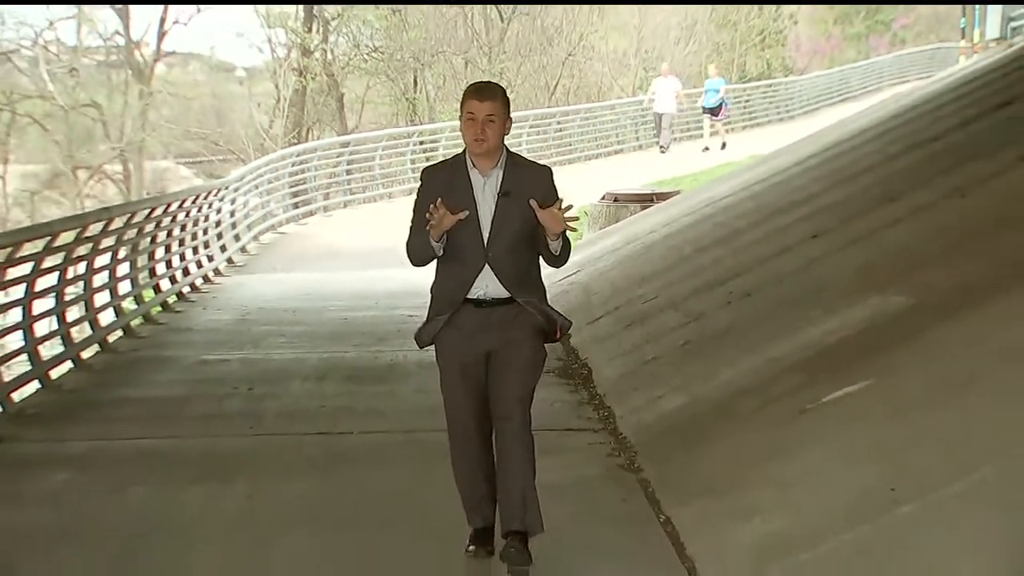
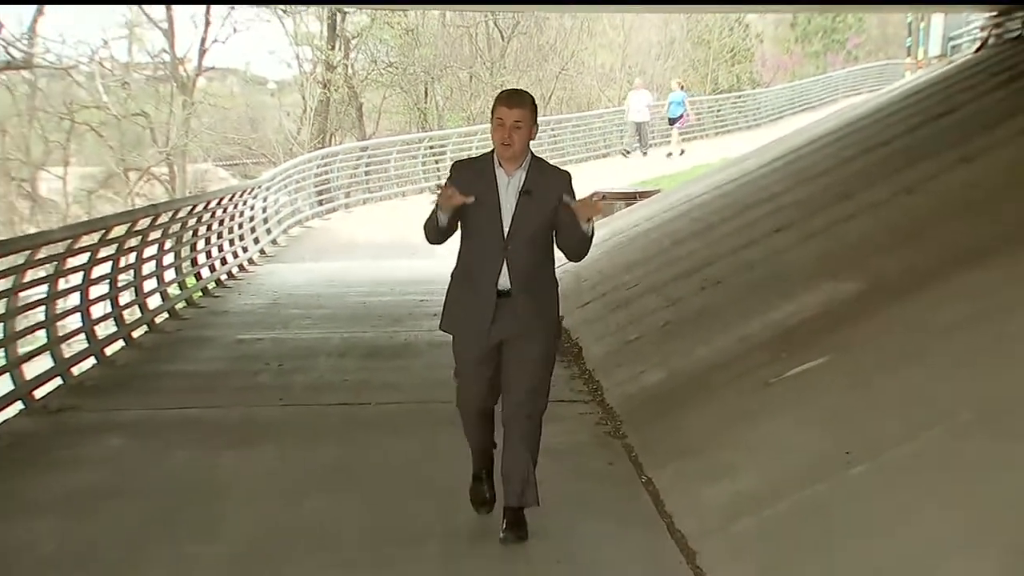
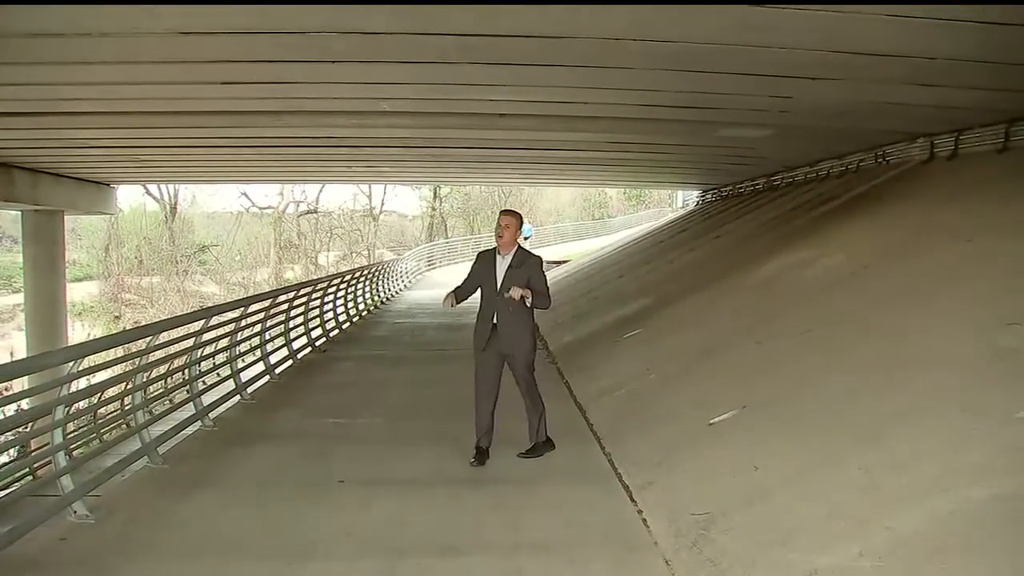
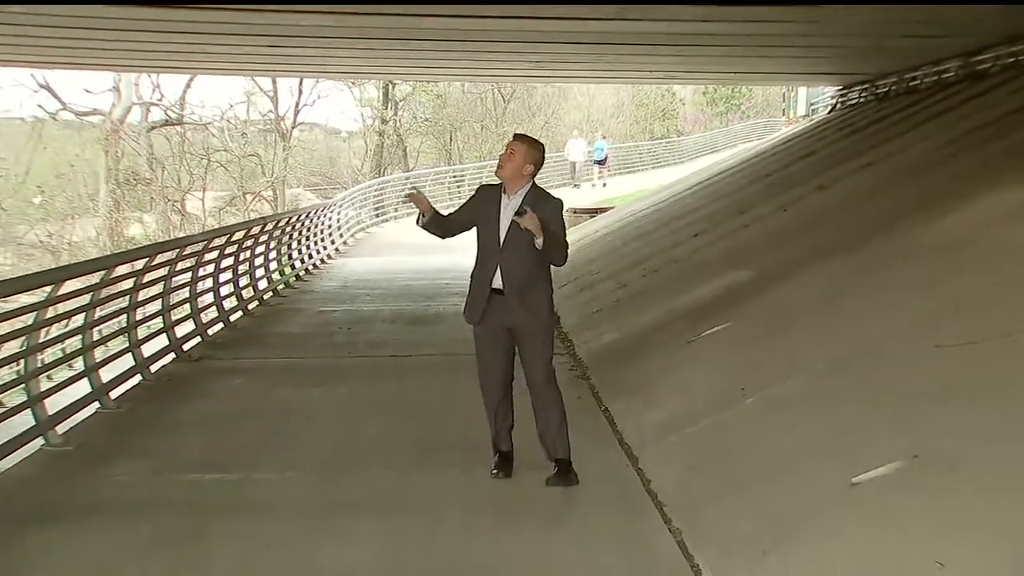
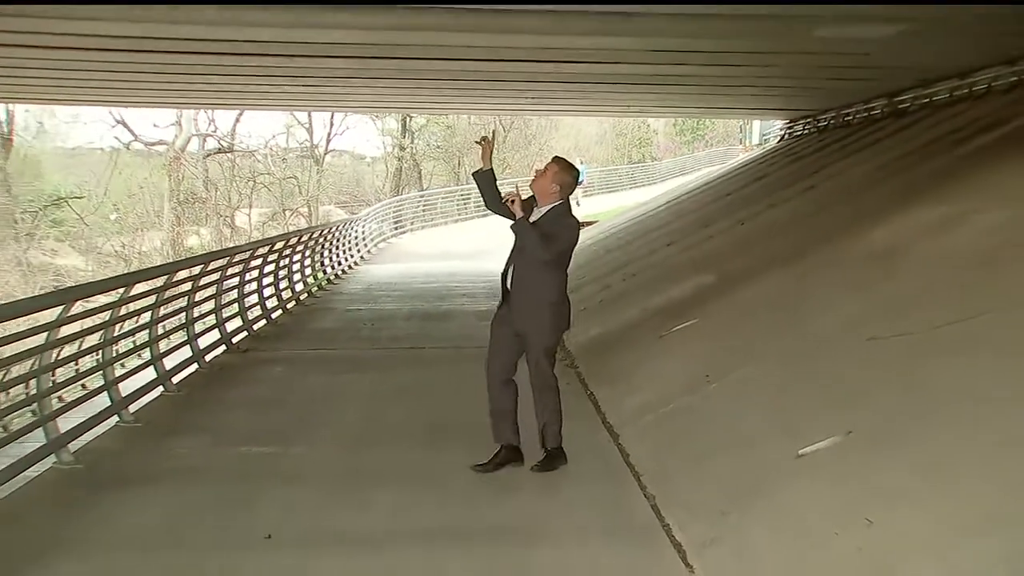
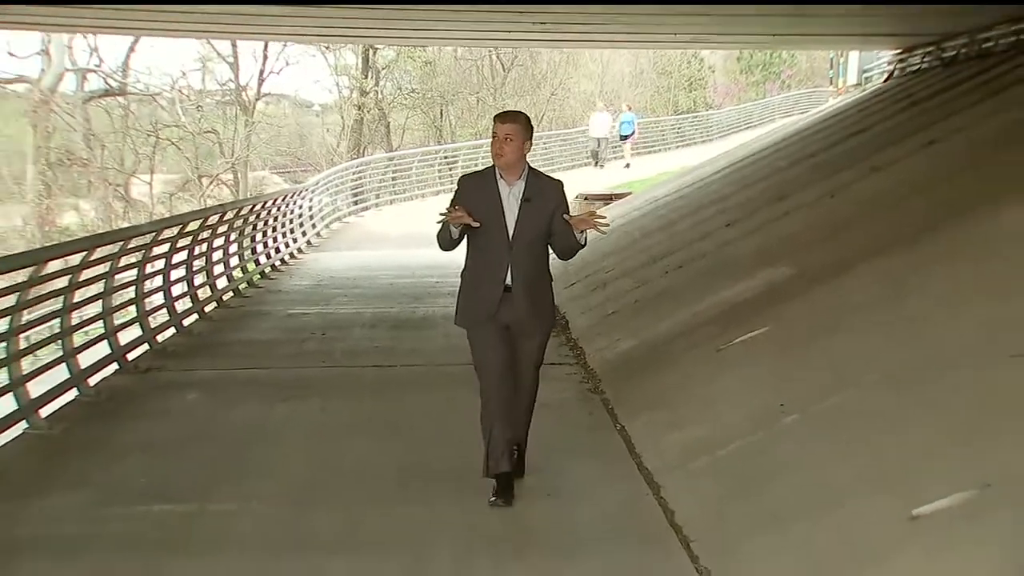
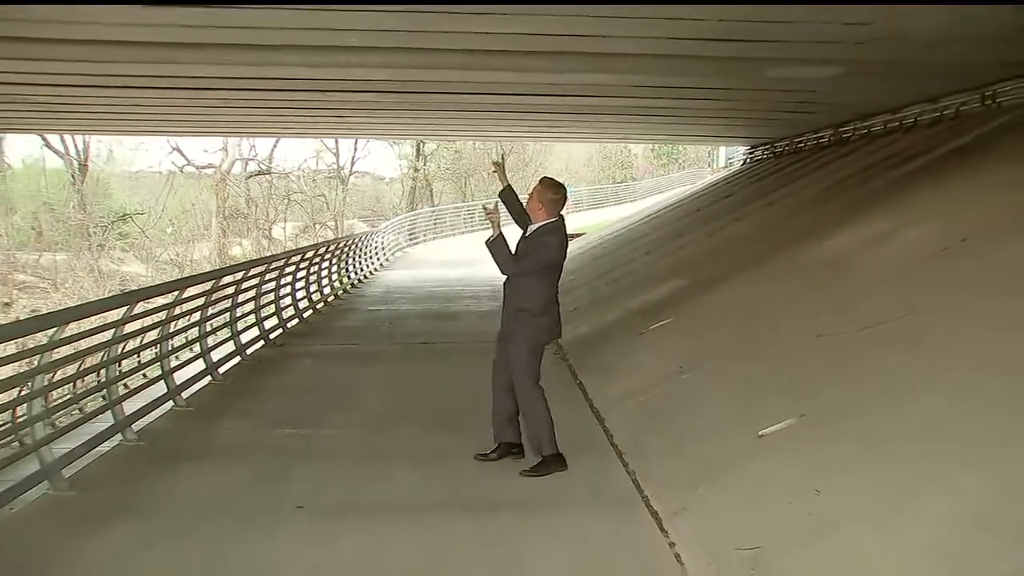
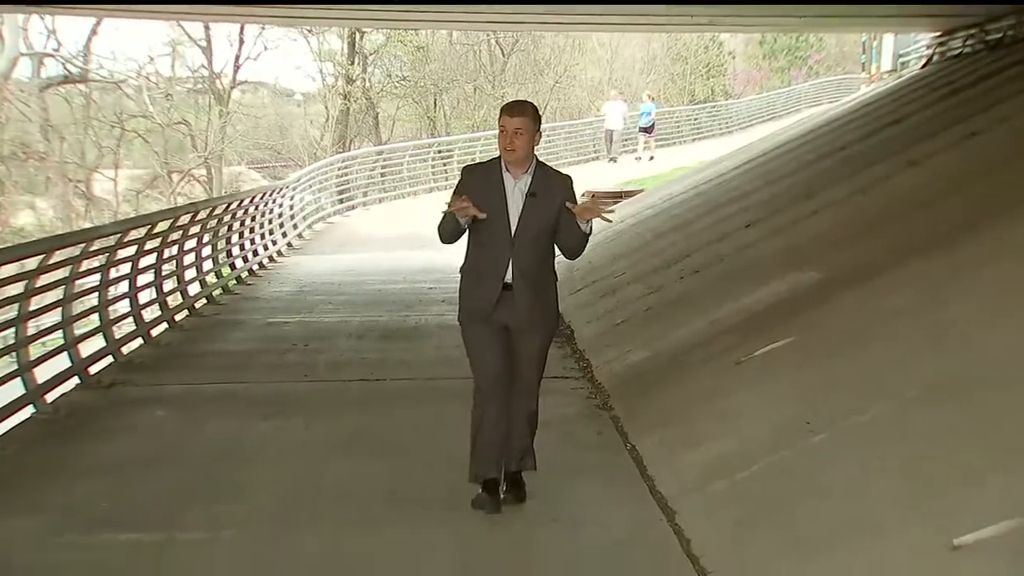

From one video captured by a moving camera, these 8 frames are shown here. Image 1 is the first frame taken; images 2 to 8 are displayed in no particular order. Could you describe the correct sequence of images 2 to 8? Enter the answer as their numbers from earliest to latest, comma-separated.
2, 8, 6, 4, 5, 7, 3
